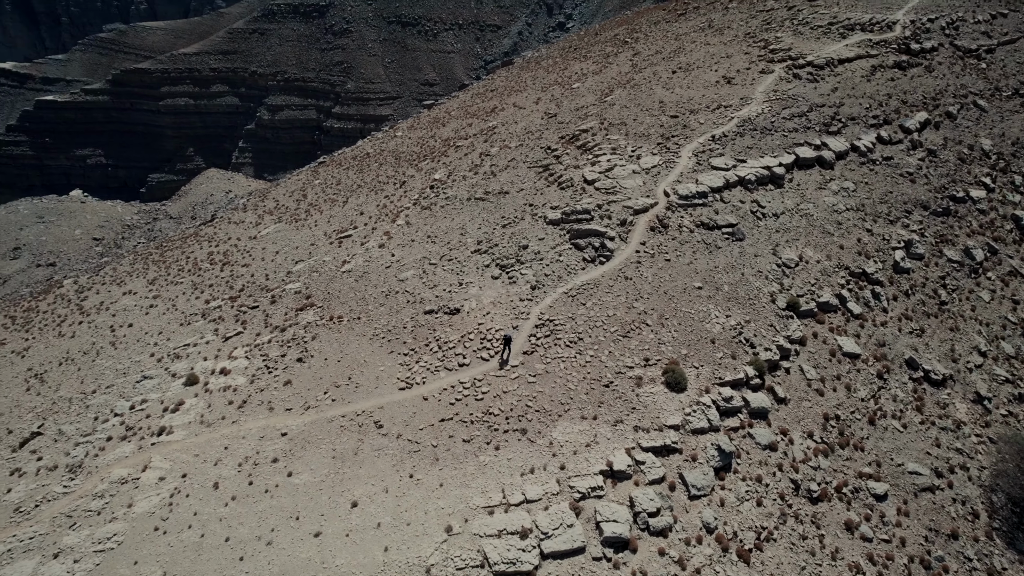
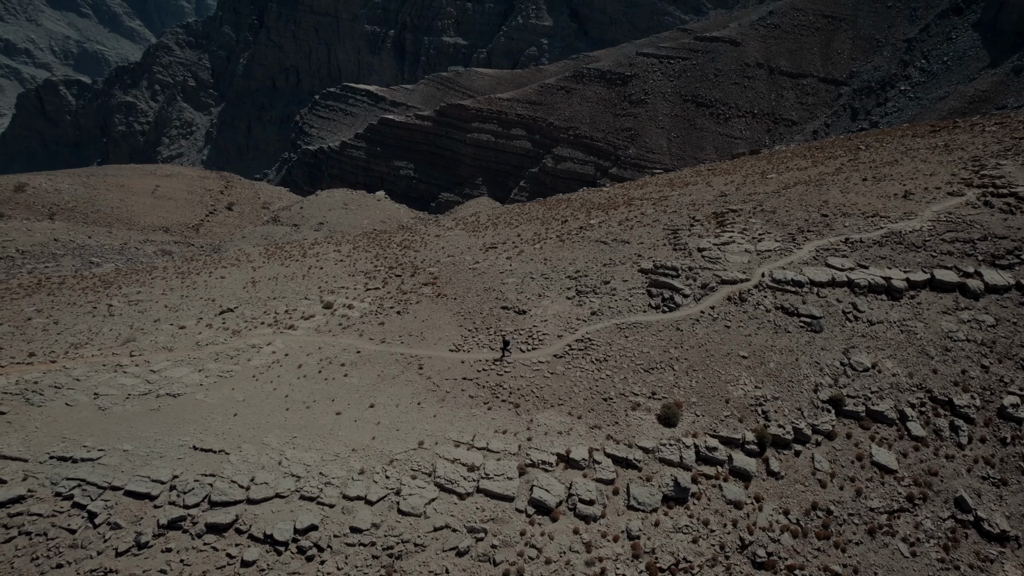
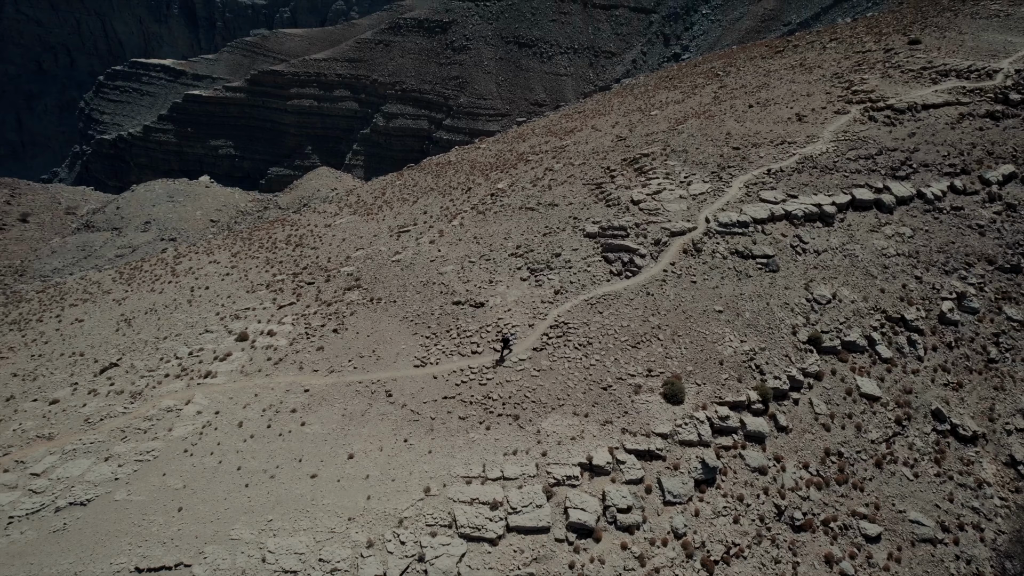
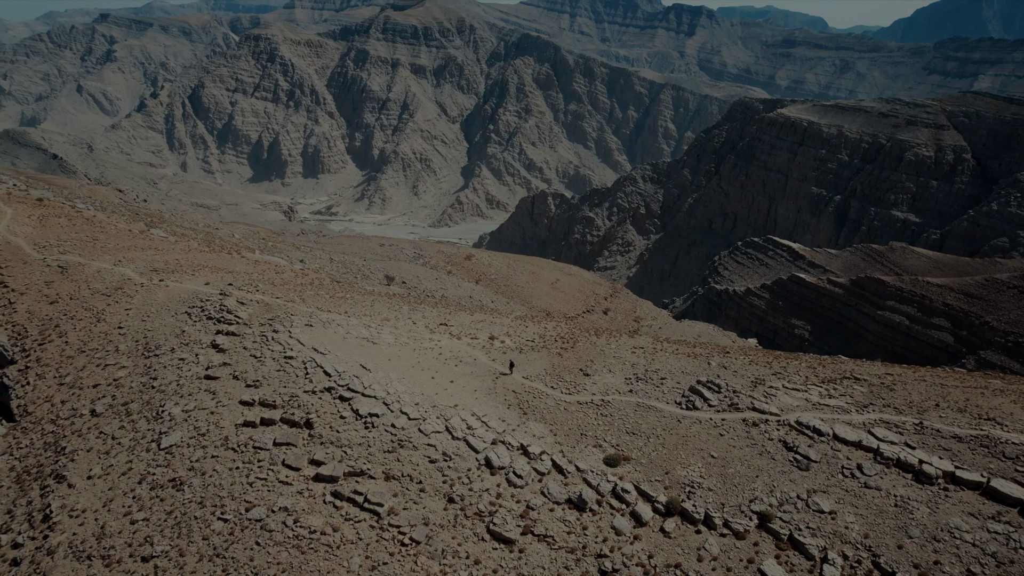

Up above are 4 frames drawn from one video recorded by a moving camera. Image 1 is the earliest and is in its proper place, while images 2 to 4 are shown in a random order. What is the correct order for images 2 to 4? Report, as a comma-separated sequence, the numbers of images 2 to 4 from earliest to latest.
3, 2, 4
